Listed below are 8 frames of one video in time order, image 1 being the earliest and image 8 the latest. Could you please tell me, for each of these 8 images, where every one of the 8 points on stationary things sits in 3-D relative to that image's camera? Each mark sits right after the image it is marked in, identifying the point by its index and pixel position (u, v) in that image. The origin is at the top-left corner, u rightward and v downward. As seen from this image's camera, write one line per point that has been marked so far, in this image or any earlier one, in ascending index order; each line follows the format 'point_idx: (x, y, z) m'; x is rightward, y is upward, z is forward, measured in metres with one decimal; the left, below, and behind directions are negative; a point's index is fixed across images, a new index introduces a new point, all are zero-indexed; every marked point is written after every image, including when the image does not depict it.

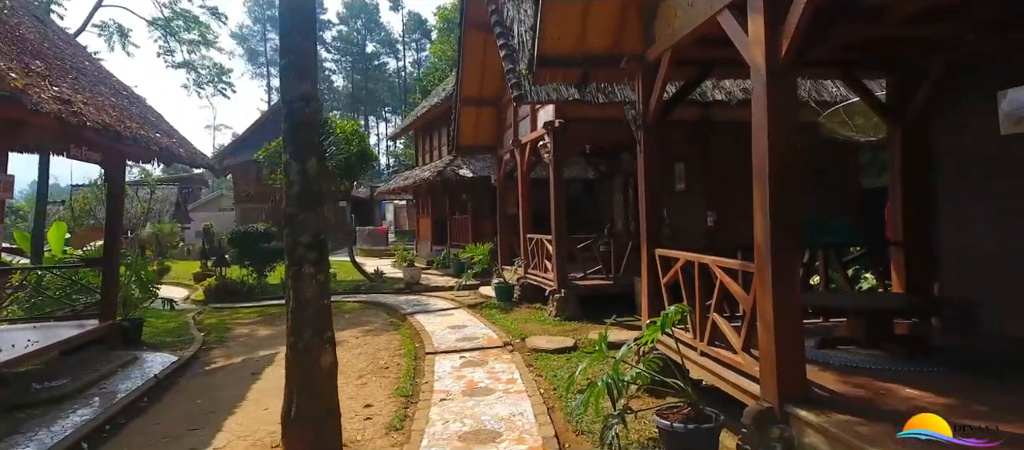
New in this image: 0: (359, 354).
0: (-2.2, -1.7, +8.6) m
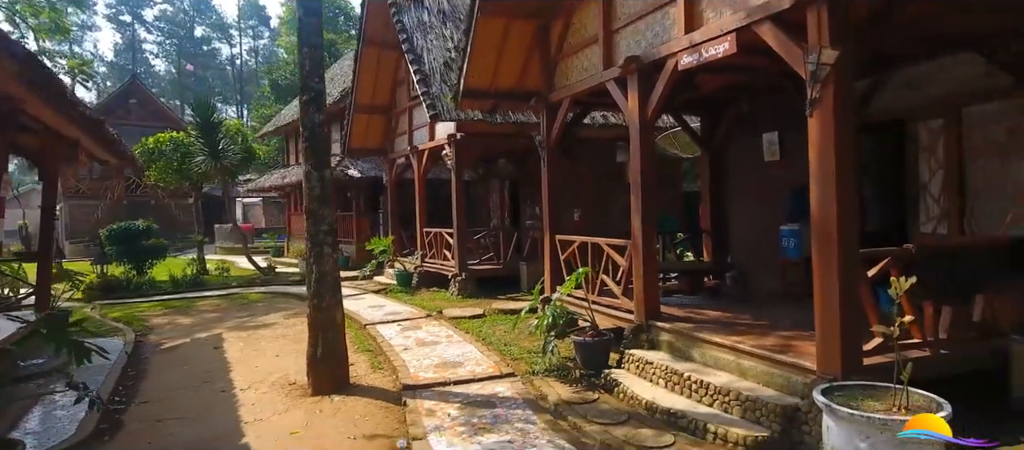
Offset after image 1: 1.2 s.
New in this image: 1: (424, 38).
0: (-3.5, -1.6, +10.2) m
1: (-1.7, +3.6, +12.3) m
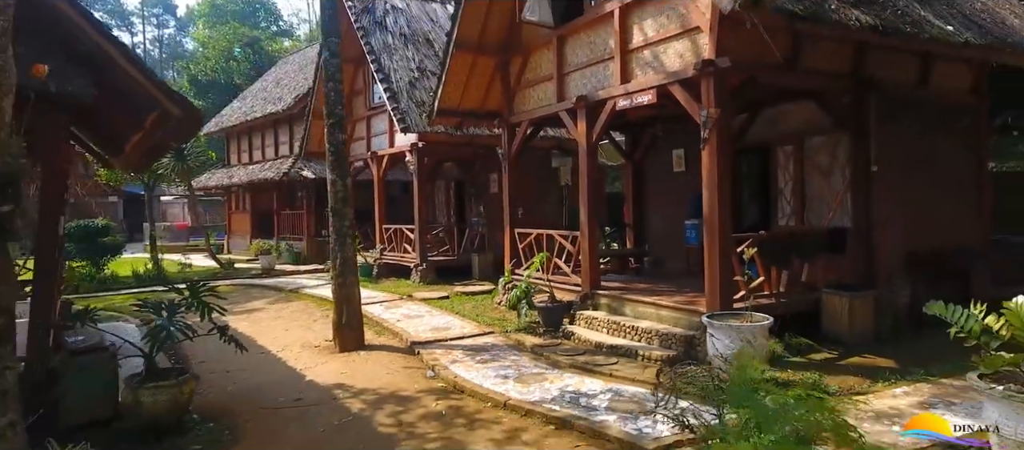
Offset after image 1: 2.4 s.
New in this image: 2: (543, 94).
0: (-4.2, -1.6, +11.9) m
1: (-2.7, +3.7, +14.2) m
2: (+0.5, +2.1, +10.1) m
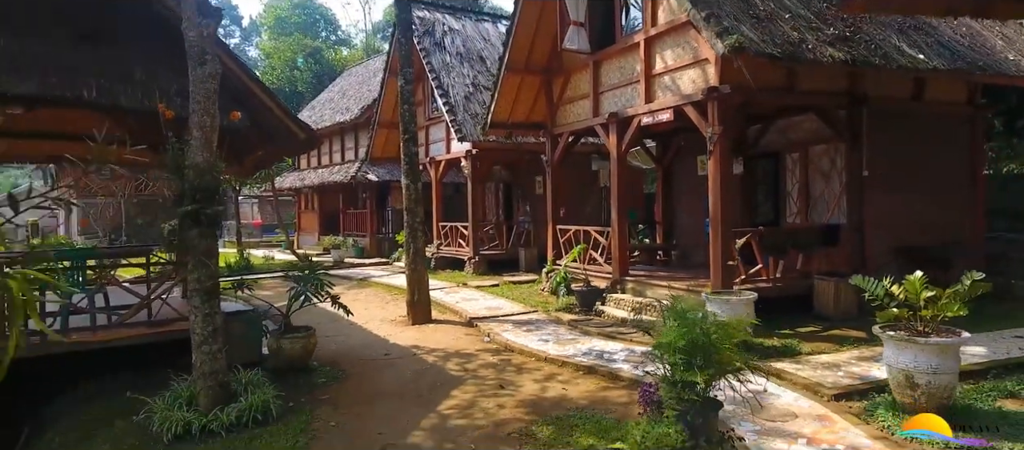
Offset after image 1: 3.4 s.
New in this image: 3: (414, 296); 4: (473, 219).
0: (-3.3, -1.5, +13.9) m
1: (-1.6, +3.7, +16.1) m
2: (+1.3, +2.1, +11.8) m
3: (-1.6, -1.2, +10.5) m
4: (-1.0, +0.1, +16.5) m
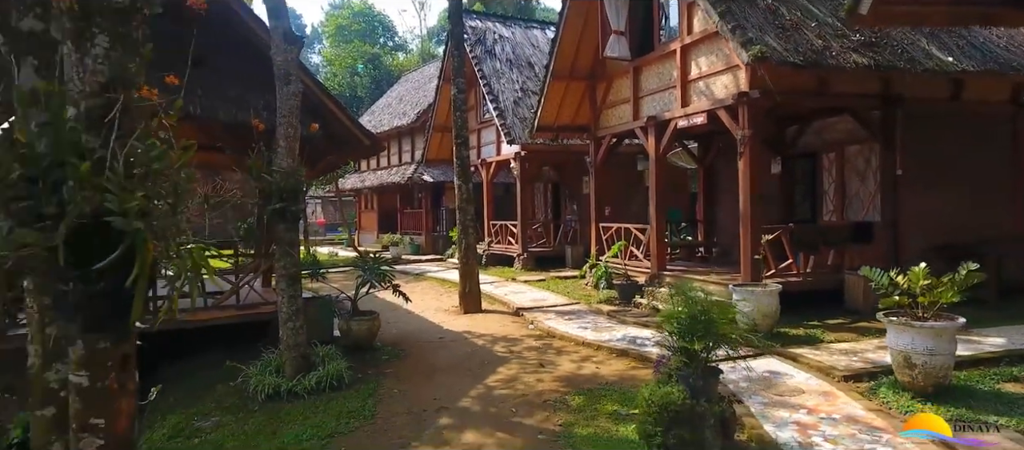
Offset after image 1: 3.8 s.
0: (-2.2, -1.5, +15.0) m
1: (-0.4, +3.8, +17.0) m
2: (+2.2, +2.2, +12.4) m
3: (-0.8, -1.1, +11.4) m
4: (+0.3, +0.2, +17.3) m
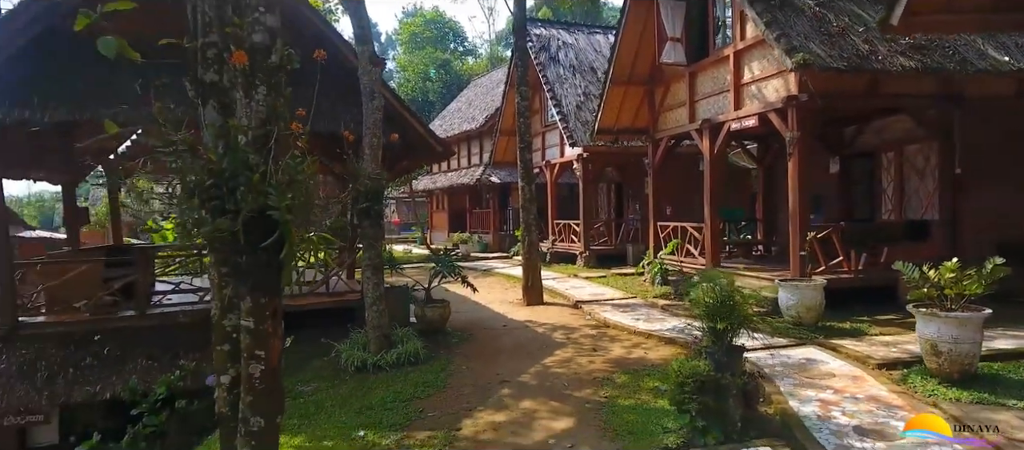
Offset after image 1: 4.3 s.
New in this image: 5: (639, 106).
0: (-0.7, -1.4, +15.9) m
1: (+1.4, +3.8, +17.7) m
2: (+3.4, +2.2, +12.9) m
3: (+0.3, -1.1, +12.2) m
4: (+2.0, +0.2, +18.0) m
5: (+2.8, +2.6, +14.3) m
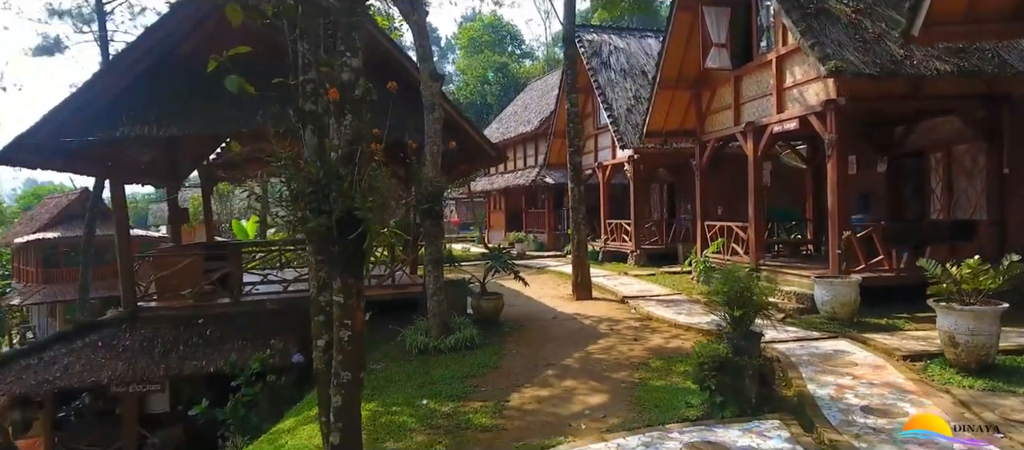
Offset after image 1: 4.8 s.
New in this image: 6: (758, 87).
0: (+0.7, -1.4, +16.7) m
1: (+2.9, +3.8, +18.3) m
2: (+4.5, +2.2, +13.4) m
3: (+1.3, -1.1, +12.9) m
4: (+3.6, +0.2, +18.5) m
5: (+4.0, +2.6, +14.8) m
6: (+4.7, +2.6, +12.1) m
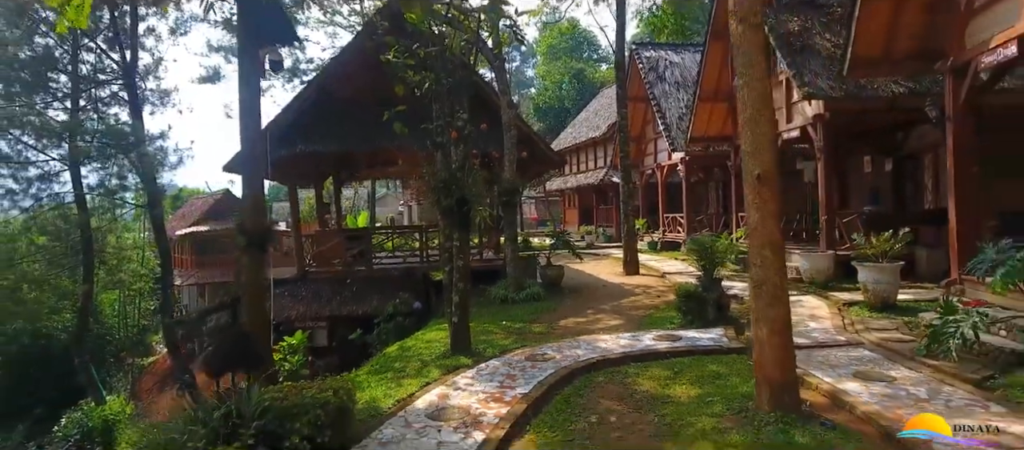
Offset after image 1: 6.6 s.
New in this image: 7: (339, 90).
0: (+2.7, -1.2, +19.8) m
1: (+5.1, +4.1, +21.1) m
2: (+6.1, +2.4, +16.0) m
3: (+2.9, -0.8, +16.0) m
4: (+5.8, +0.5, +21.2) m
5: (+5.8, +2.9, +17.5) m
6: (+6.1, +2.8, +14.8) m
7: (-3.4, +2.7, +12.6) m
